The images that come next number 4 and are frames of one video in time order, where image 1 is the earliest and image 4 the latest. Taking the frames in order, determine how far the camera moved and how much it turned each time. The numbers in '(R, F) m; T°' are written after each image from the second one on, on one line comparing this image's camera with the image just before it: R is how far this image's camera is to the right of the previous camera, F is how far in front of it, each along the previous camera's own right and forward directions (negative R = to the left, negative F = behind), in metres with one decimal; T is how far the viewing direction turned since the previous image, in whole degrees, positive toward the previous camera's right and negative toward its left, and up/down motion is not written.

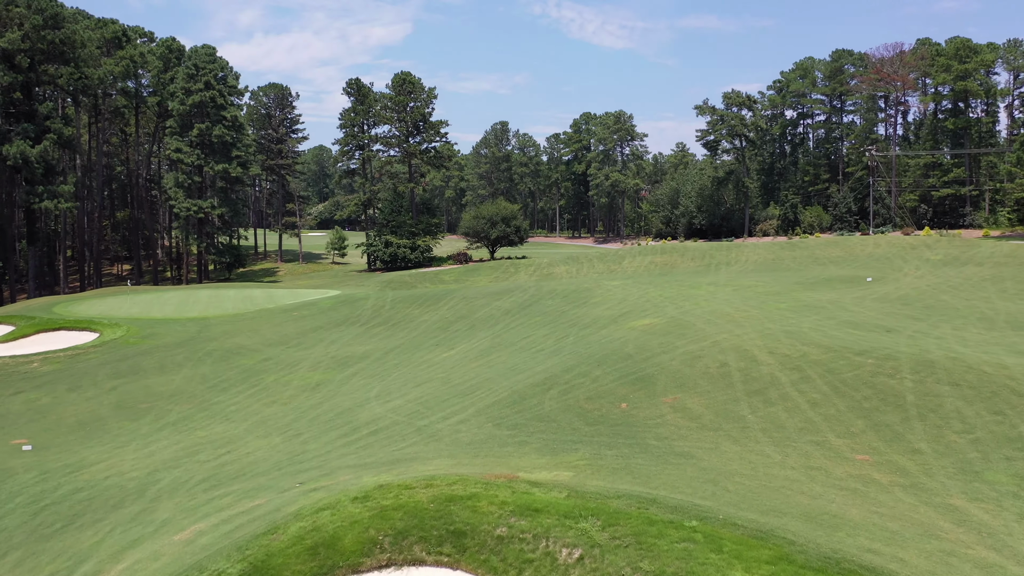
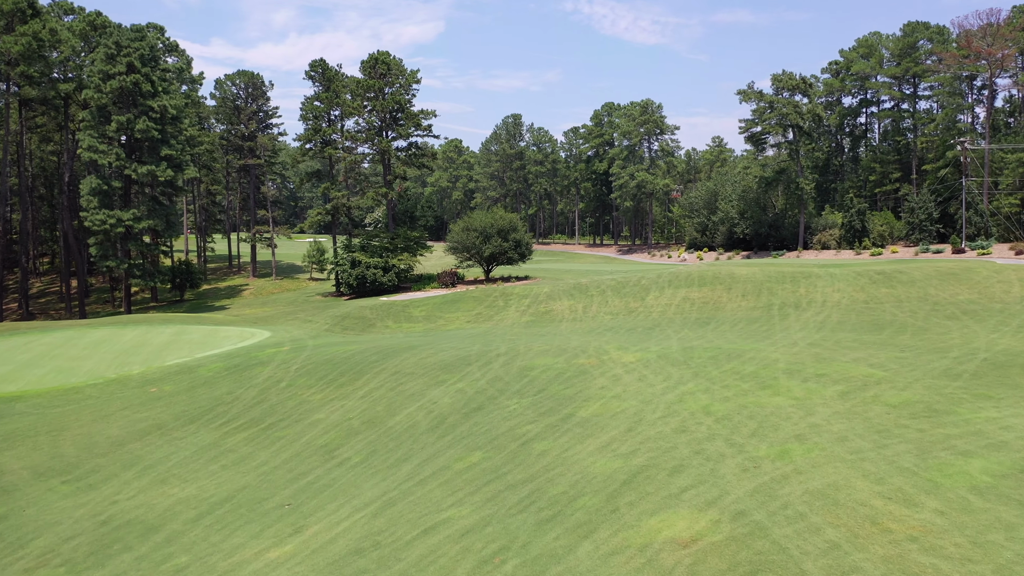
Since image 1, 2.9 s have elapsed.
(+1.2, +7.7) m; -2°
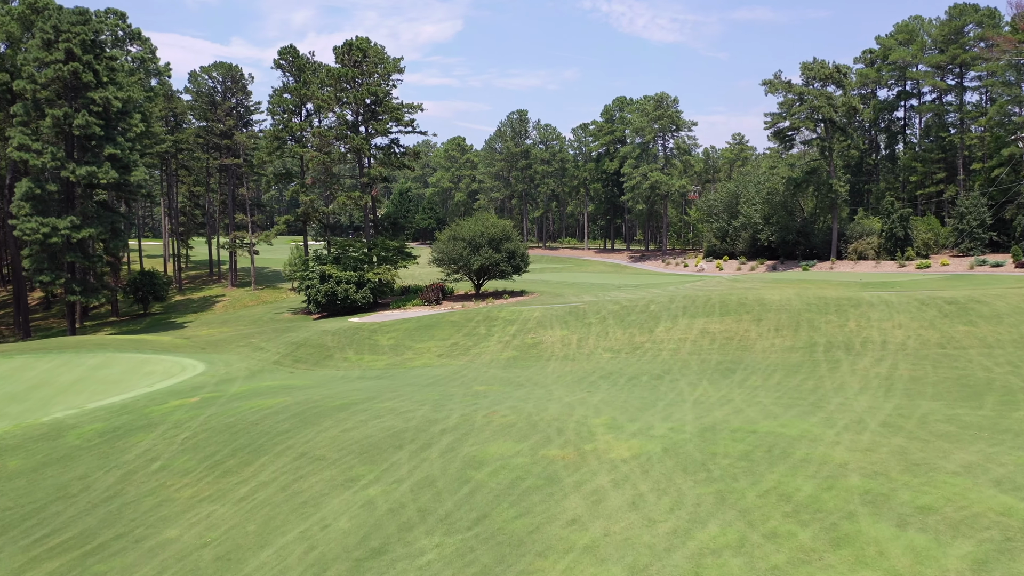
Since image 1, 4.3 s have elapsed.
(+0.8, +4.0) m; -1°
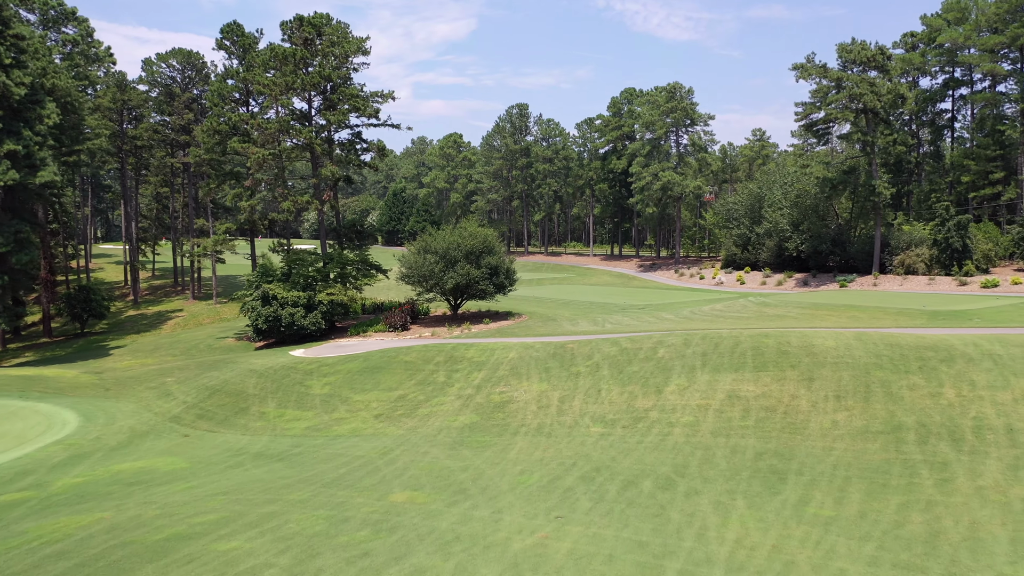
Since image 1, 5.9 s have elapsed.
(+0.9, +4.7) m; -1°
